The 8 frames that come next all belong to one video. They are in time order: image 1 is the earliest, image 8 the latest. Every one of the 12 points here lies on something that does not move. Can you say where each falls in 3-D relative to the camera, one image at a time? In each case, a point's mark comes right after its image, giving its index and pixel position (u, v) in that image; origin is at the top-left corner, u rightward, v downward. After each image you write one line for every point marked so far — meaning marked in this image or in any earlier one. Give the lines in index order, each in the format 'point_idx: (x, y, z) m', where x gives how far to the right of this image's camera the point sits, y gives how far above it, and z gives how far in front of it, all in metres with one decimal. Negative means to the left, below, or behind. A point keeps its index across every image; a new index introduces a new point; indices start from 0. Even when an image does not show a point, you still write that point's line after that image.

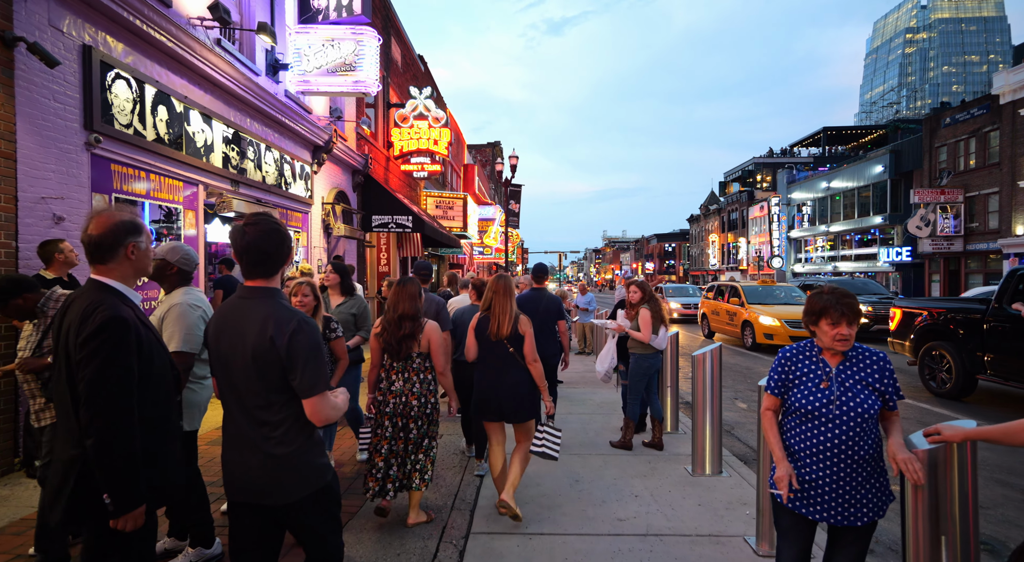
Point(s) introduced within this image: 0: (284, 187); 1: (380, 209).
0: (-3.9, +1.6, +10.6) m
1: (-3.2, +1.7, +15.1) m
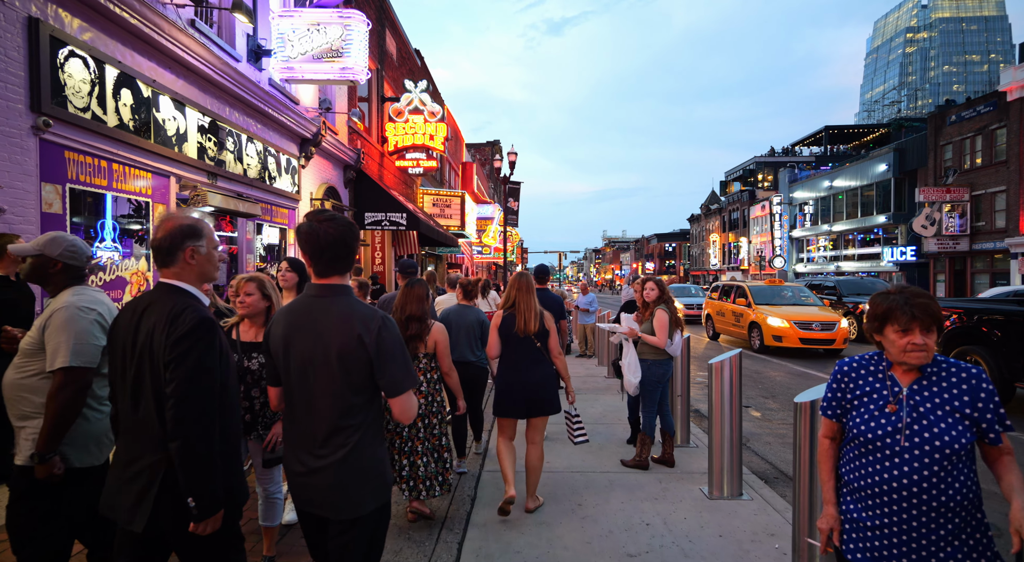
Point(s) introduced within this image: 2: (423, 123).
0: (-4.0, +1.6, +10.0) m
1: (-3.3, +1.8, +14.6) m
2: (-2.3, +4.2, +16.5) m
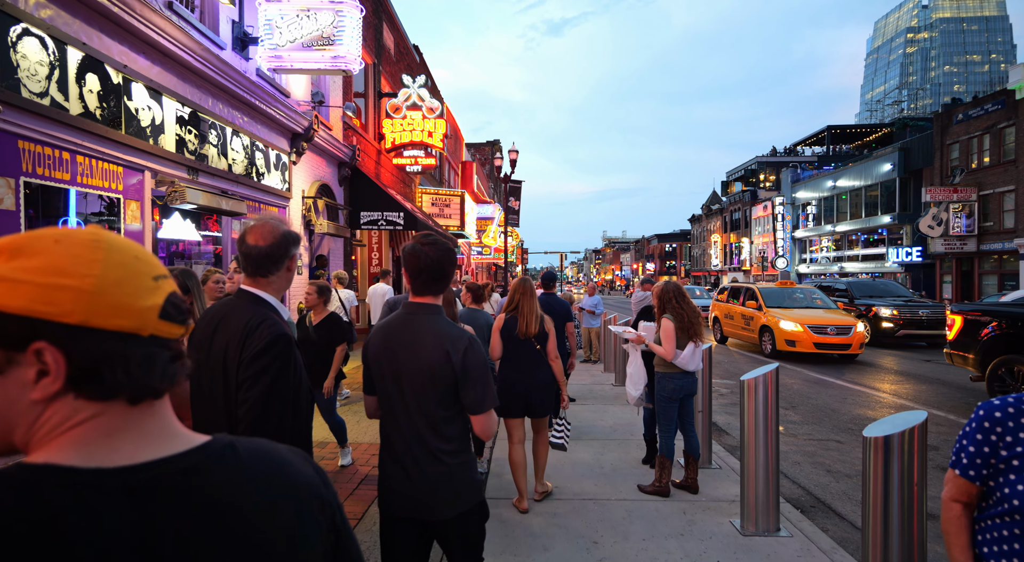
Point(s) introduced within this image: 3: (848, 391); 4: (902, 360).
0: (-3.9, +1.6, +9.5) m
1: (-3.2, +1.7, +14.0) m
2: (-2.3, +4.1, +15.9) m
3: (+4.6, -1.5, +8.5) m
4: (+6.9, -1.4, +10.9) m
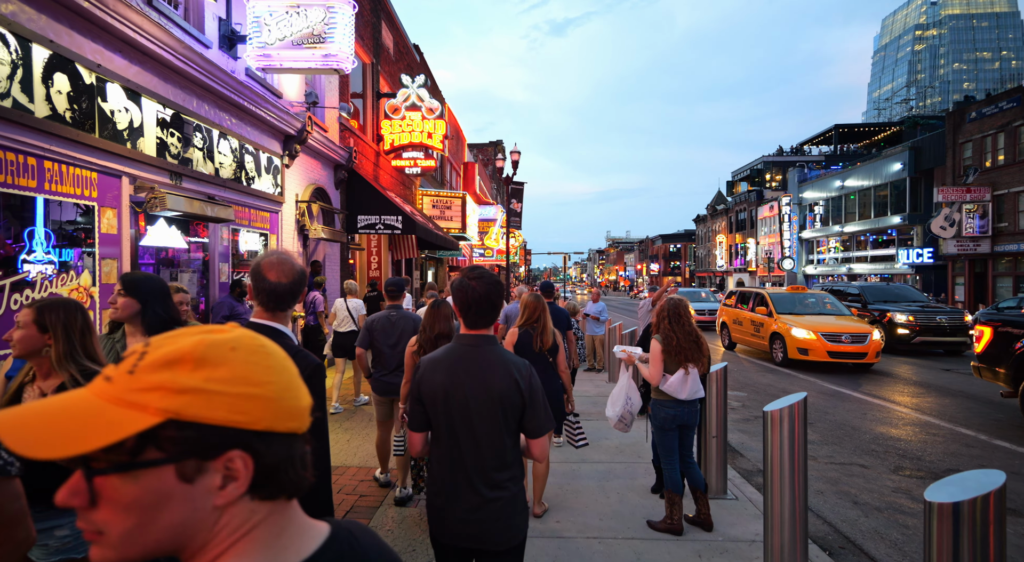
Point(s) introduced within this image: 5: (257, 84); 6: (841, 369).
0: (-3.9, +1.5, +9.1) m
1: (-3.2, +1.6, +13.6) m
2: (-2.3, +4.0, +15.5) m
3: (+4.6, -1.6, +8.0) m
4: (+6.9, -1.5, +10.5) m
5: (-3.8, +2.9, +9.3) m
6: (+5.7, -1.5, +10.7) m
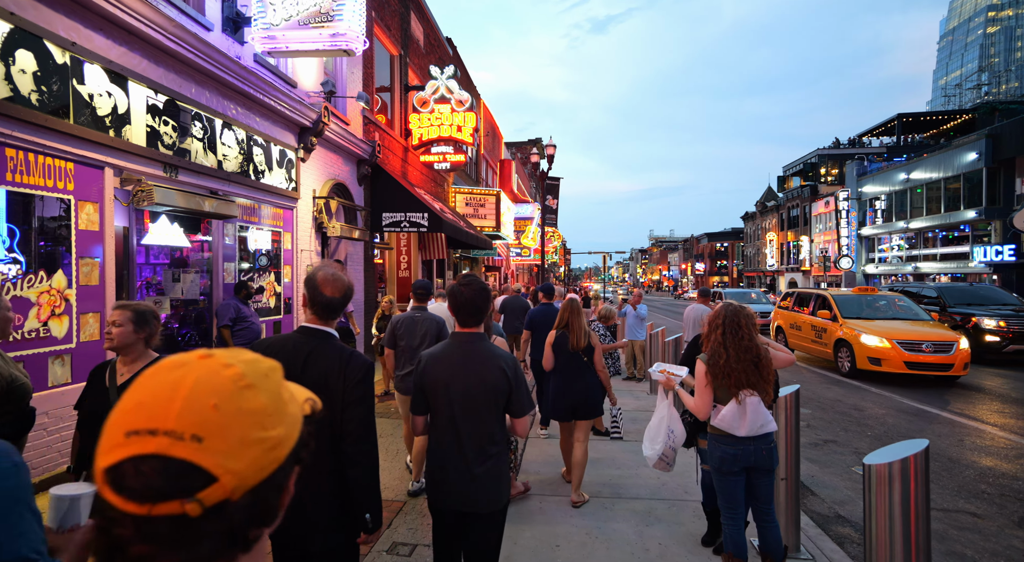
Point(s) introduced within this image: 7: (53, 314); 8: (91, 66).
0: (-3.5, +1.4, +8.4) m
1: (-2.5, +1.6, +12.9) m
2: (-1.5, +4.0, +14.8) m
3: (+4.9, -1.6, +6.8) m
4: (+7.4, -1.5, +9.1) m
5: (-3.4, +2.9, +8.6) m
6: (+6.2, -1.5, +9.4) m
7: (-4.0, -0.3, +5.4) m
8: (-3.9, +2.0, +5.7) m
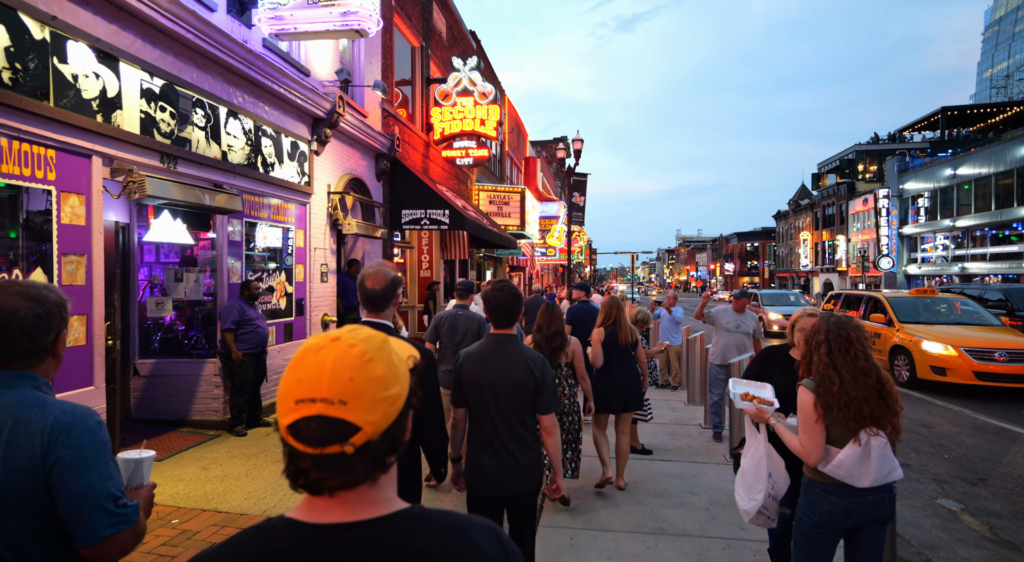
0: (-3.2, +1.4, +7.9) m
1: (-2.0, +1.6, +12.3) m
2: (-0.9, +4.0, +14.1) m
3: (+5.1, -1.6, +5.9) m
4: (+7.7, -1.5, +8.2) m
5: (-3.1, +2.9, +8.1) m
6: (+6.5, -1.5, +8.5) m
7: (-3.8, -0.3, +4.9) m
8: (-3.7, +2.0, +5.2) m
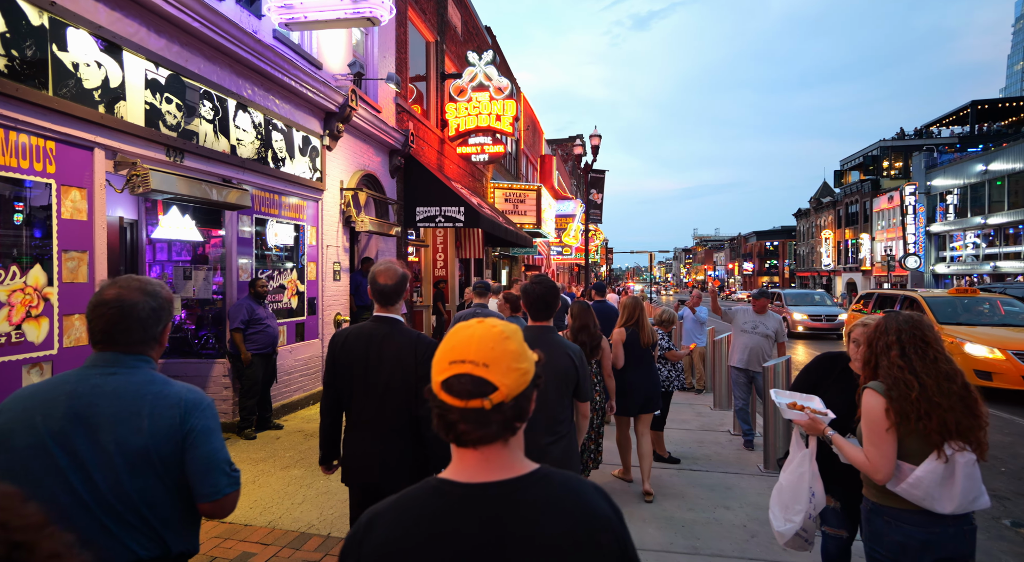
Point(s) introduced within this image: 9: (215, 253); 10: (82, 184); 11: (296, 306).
0: (-3.0, +1.5, +7.7) m
1: (-1.7, +1.6, +12.1) m
2: (-0.5, +4.0, +13.9) m
3: (+5.3, -1.6, +5.5) m
4: (+7.9, -1.5, +7.7) m
5: (-2.8, +2.9, +7.8) m
6: (+6.8, -1.5, +8.0) m
7: (-3.6, -0.3, +4.7) m
8: (-3.5, +2.0, +5.0) m
9: (-3.4, +0.3, +7.2) m
10: (-3.6, +0.8, +5.1) m
11: (-2.9, -0.3, +8.4) m
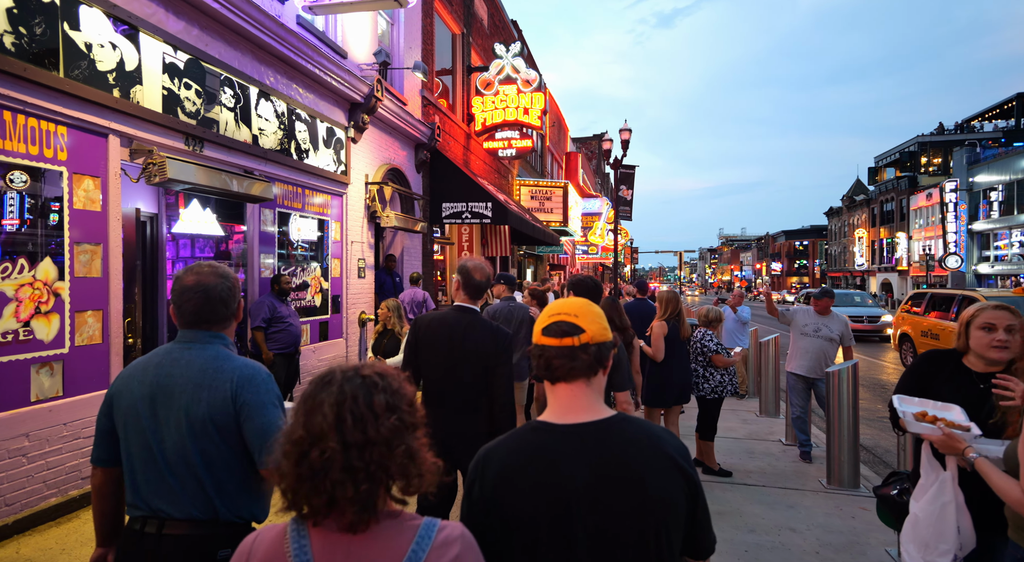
0: (-2.6, +1.5, +7.3) m
1: (-1.1, +1.6, +11.7) m
2: (+0.1, +4.1, +13.4) m
3: (+5.6, -1.6, +4.9) m
4: (+8.3, -1.5, +7.0) m
5: (-2.4, +3.0, +7.5) m
6: (+7.2, -1.5, +7.4) m
7: (-3.3, -0.2, +4.4) m
8: (-3.2, +2.1, +4.7) m
9: (-3.1, +0.4, +6.9) m
10: (-3.3, +0.8, +4.8) m
11: (-2.5, -0.3, +8.1) m
